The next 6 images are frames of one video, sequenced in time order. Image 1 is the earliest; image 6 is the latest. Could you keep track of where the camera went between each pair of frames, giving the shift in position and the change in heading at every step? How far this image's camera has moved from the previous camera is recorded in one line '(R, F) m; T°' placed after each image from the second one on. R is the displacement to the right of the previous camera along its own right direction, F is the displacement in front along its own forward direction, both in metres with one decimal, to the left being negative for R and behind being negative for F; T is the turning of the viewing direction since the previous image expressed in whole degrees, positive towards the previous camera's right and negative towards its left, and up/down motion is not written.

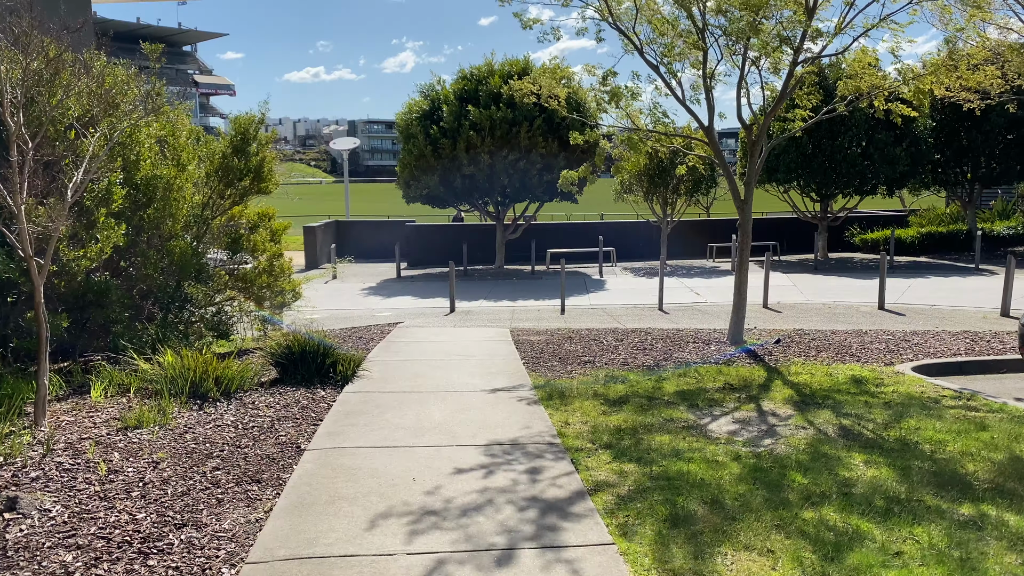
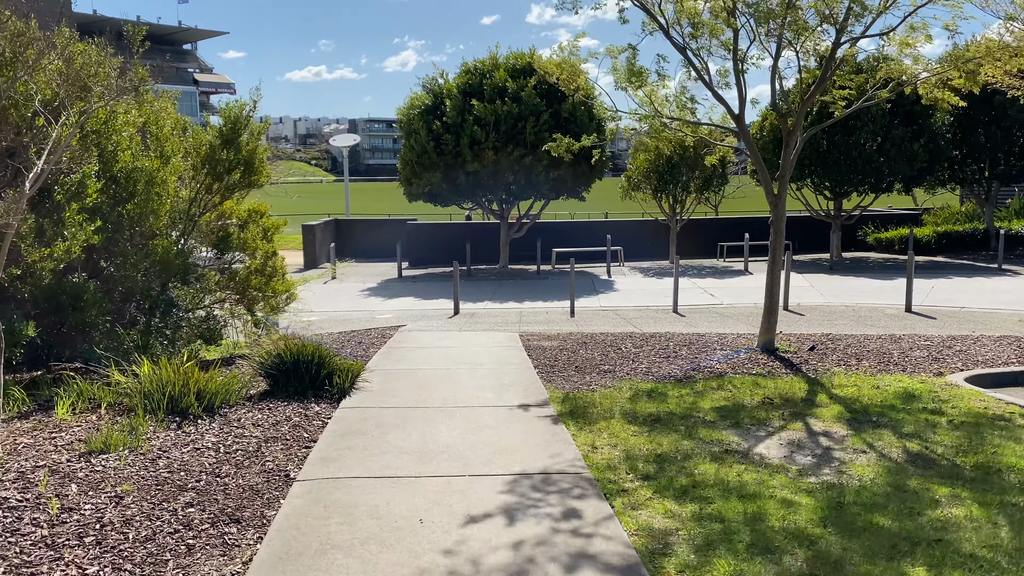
(-0.1, +0.7) m; 0°
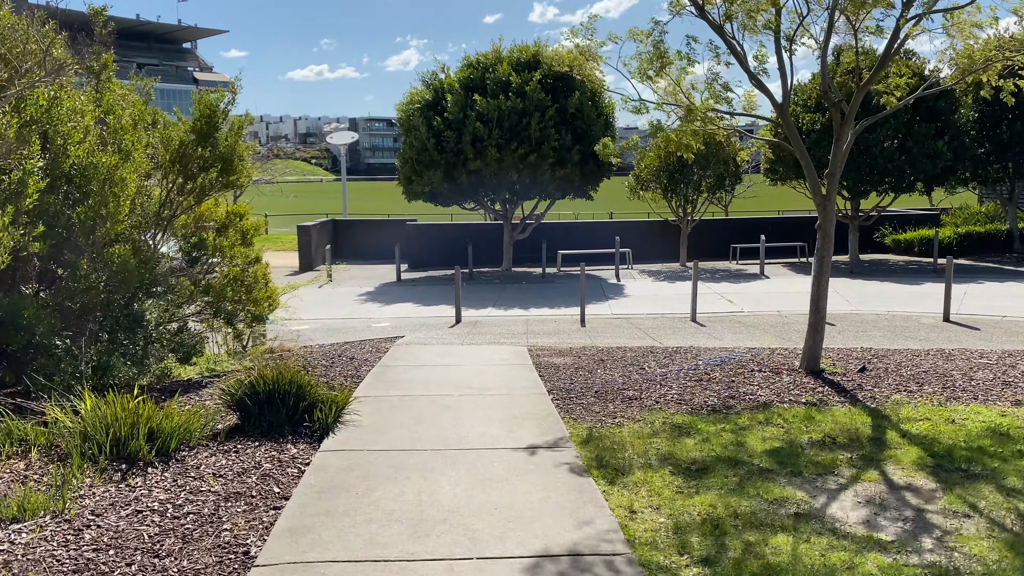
(-0.1, +0.9) m; 0°
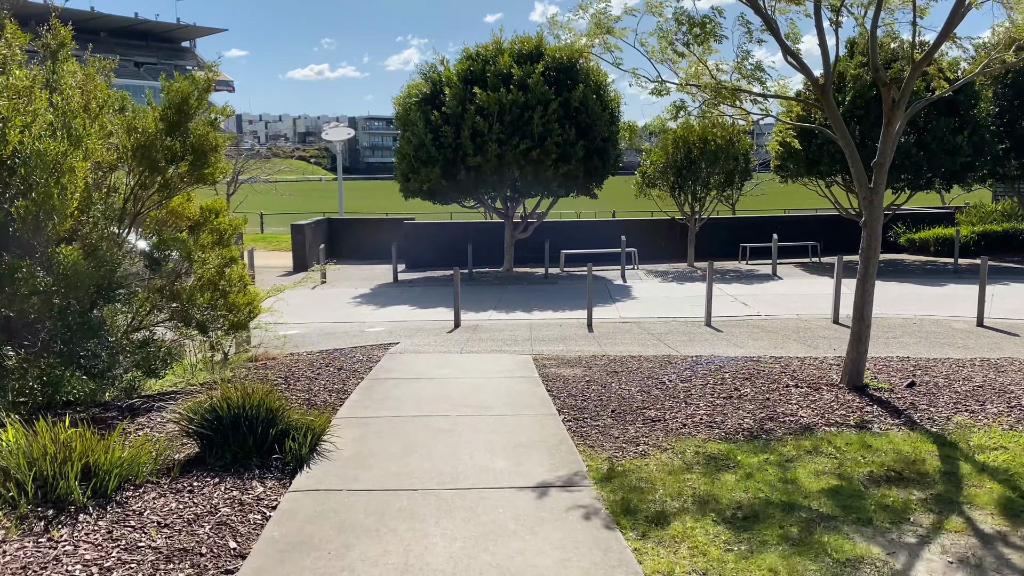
(0.0, +0.8) m; 0°
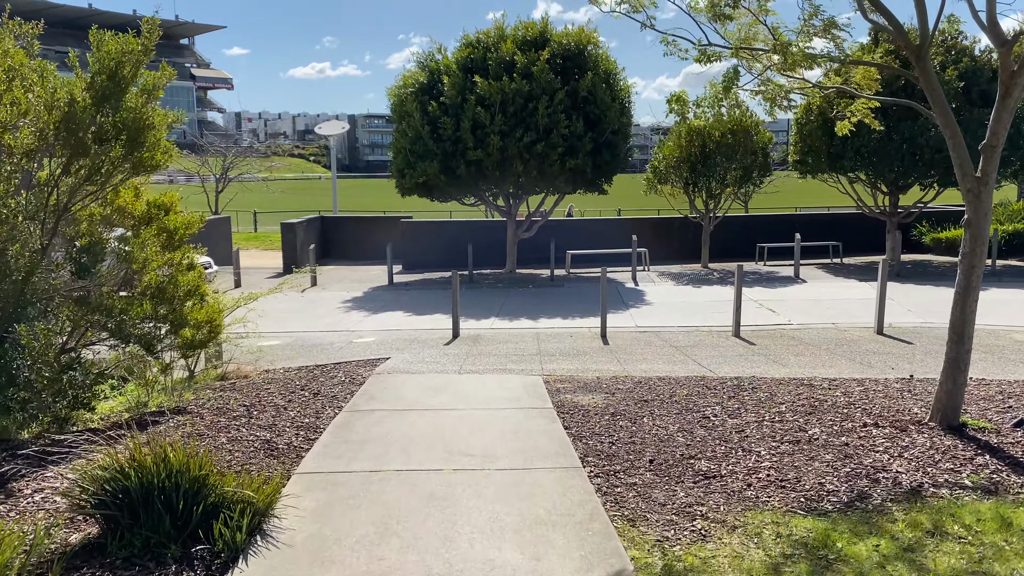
(-0.1, +1.2) m; 0°
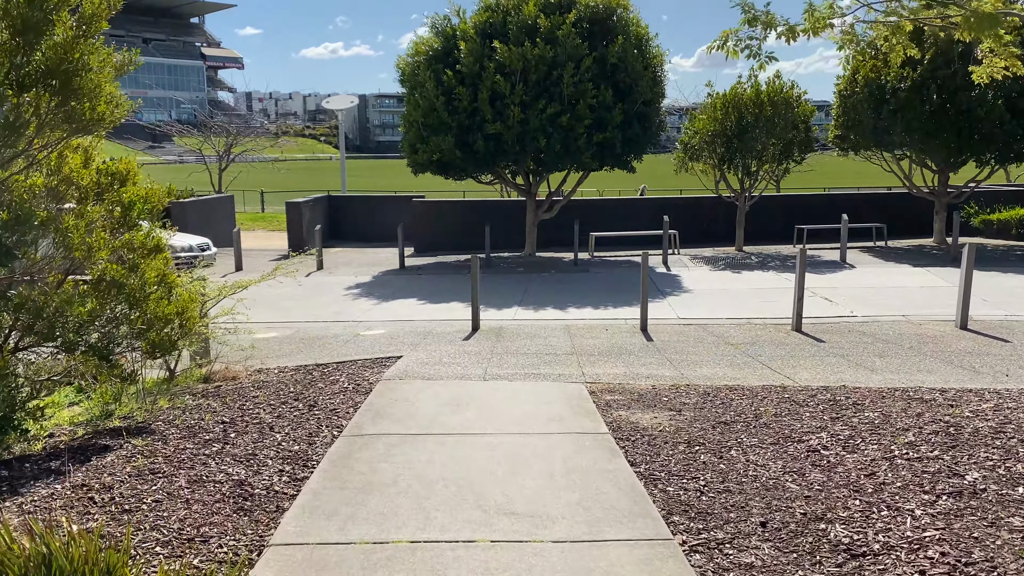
(-0.2, +1.3) m; -1°
